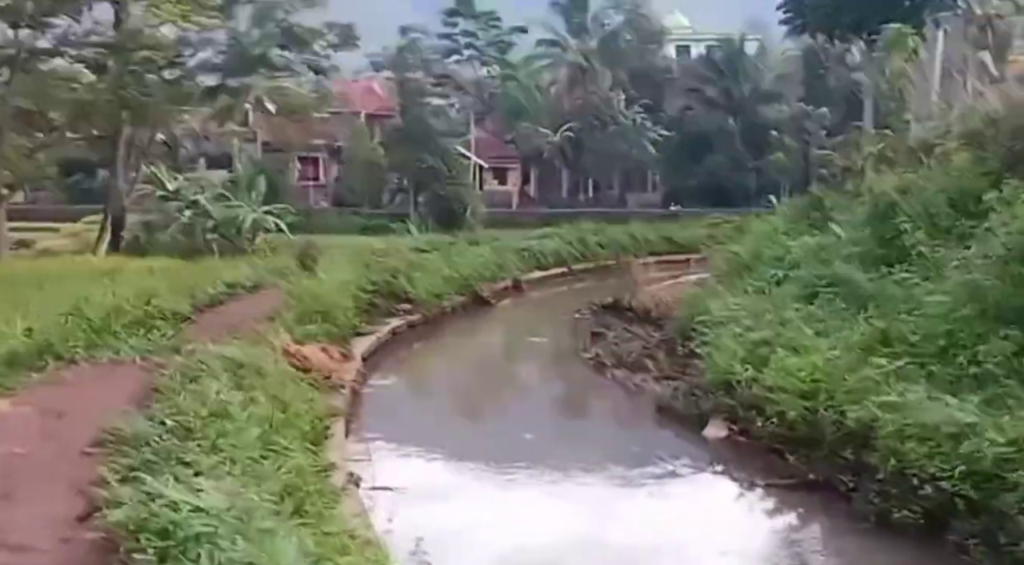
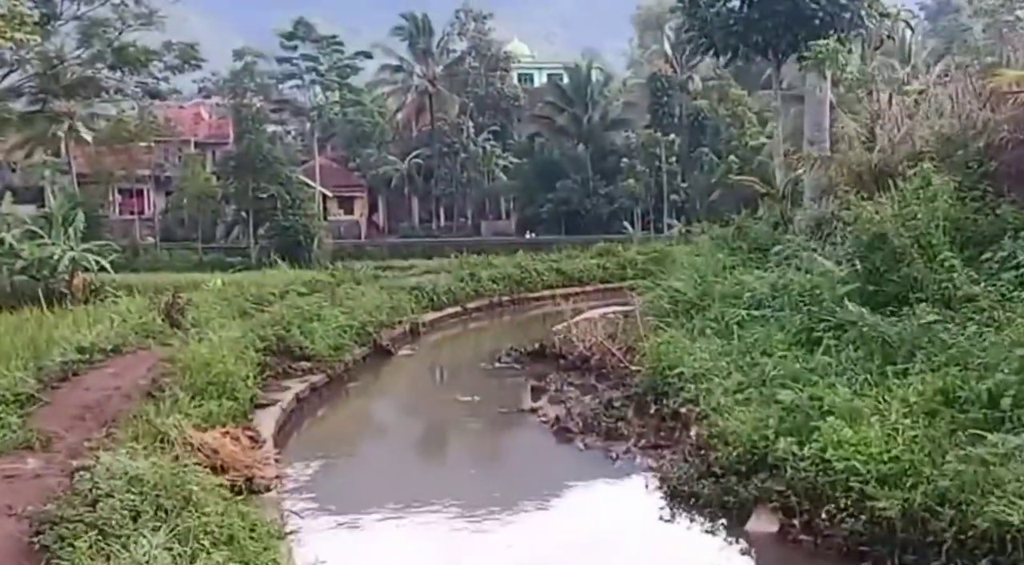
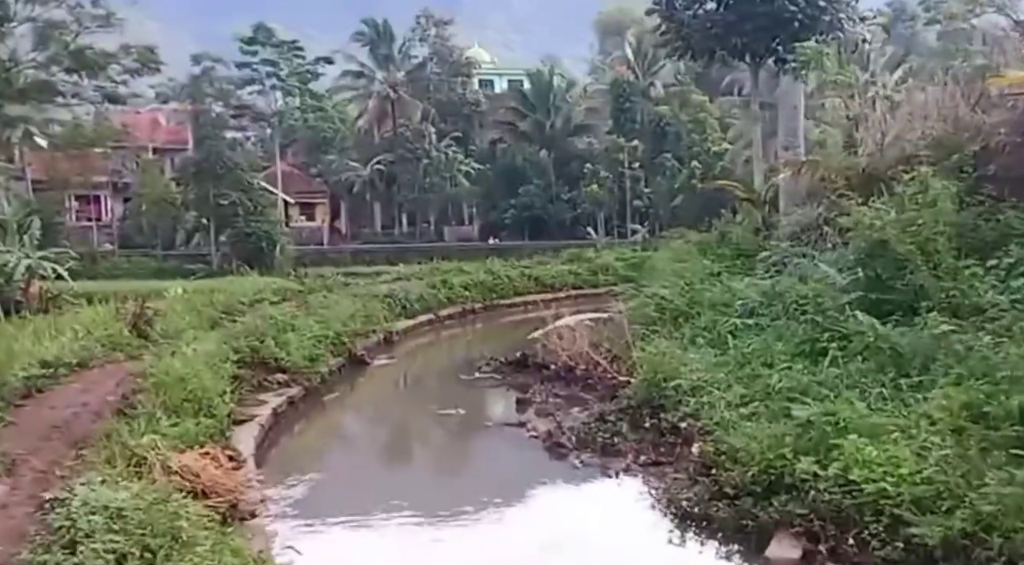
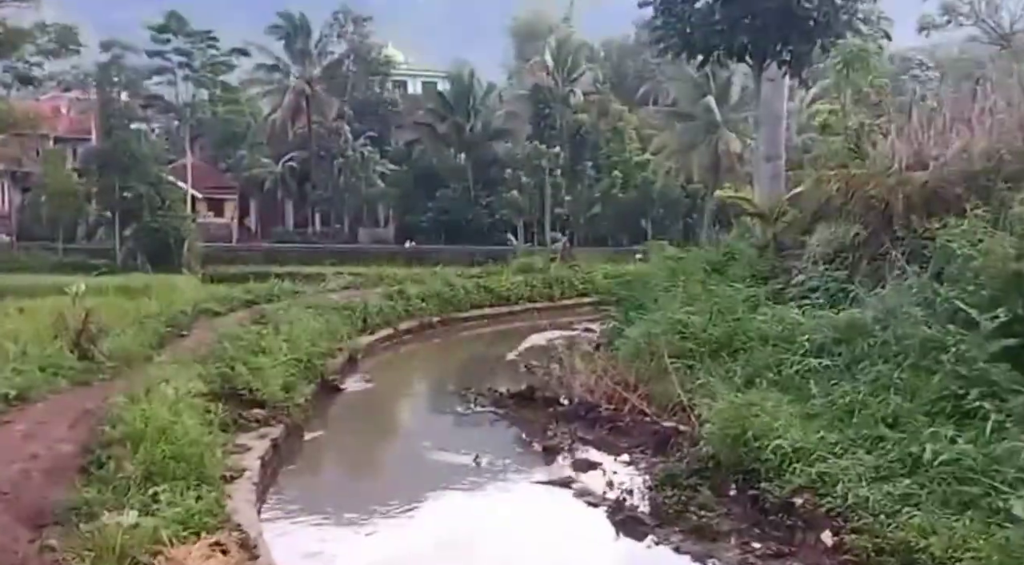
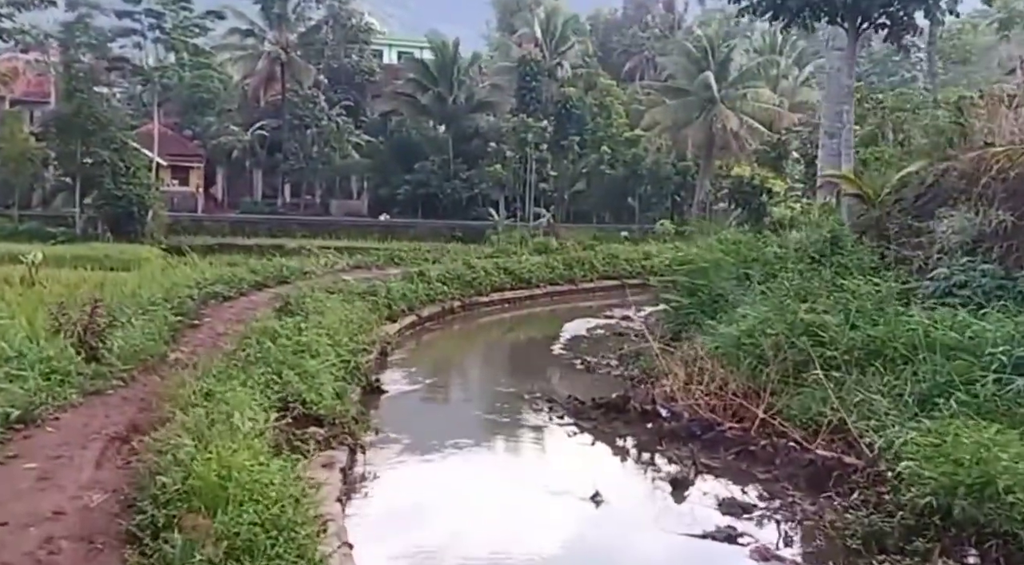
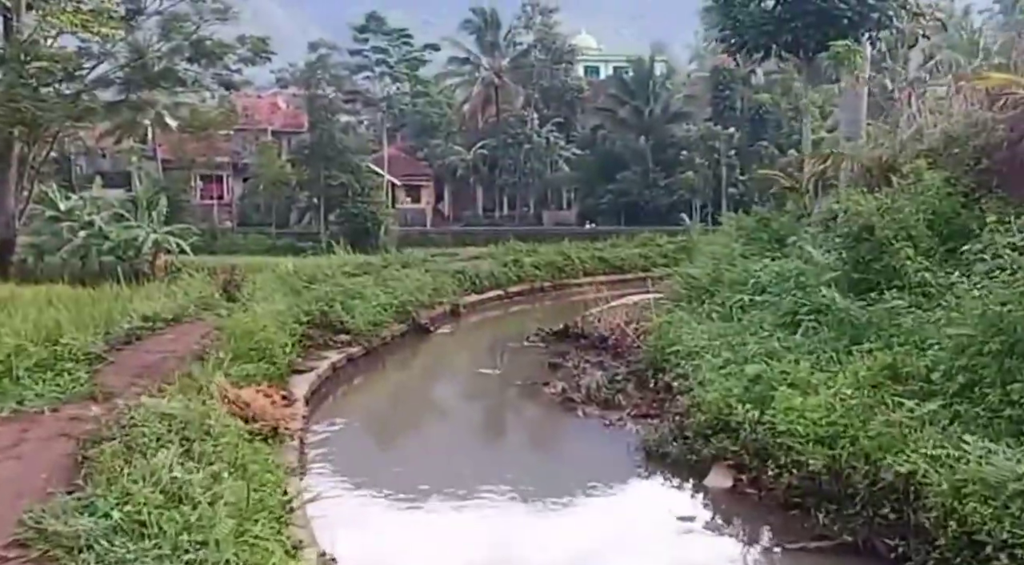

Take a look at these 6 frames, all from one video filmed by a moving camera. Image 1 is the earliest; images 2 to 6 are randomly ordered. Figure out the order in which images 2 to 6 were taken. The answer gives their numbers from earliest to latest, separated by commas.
6, 2, 3, 4, 5
